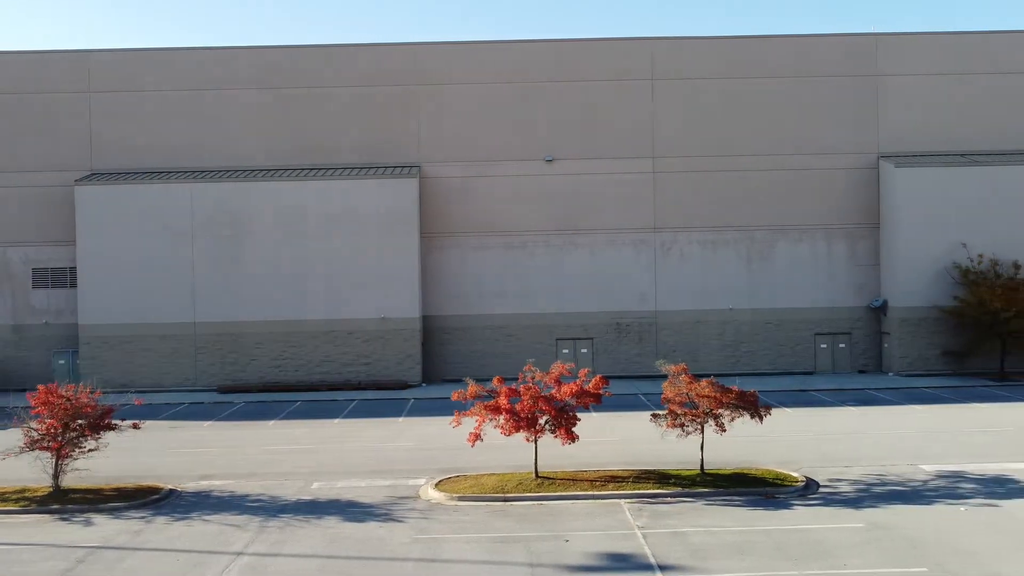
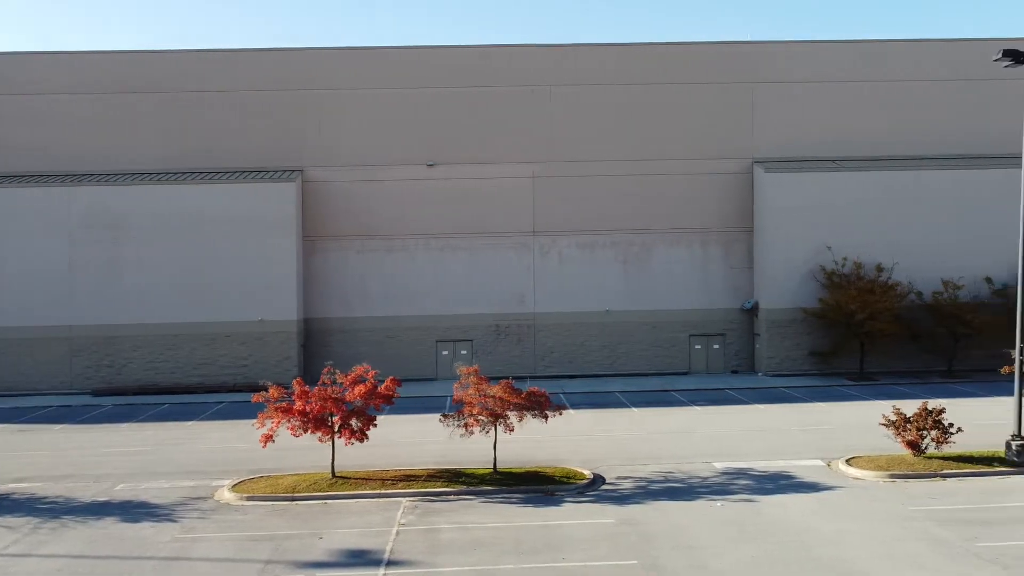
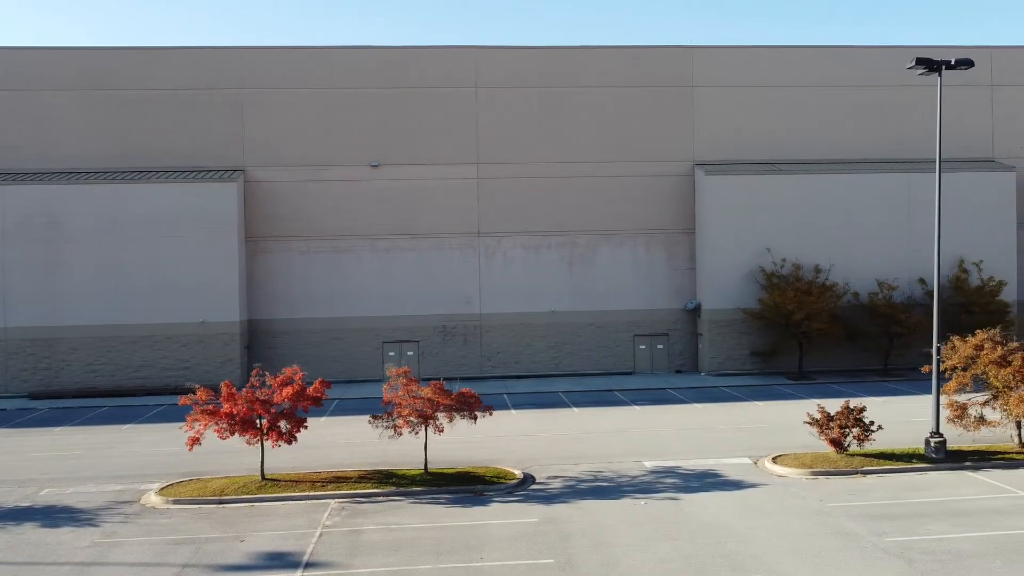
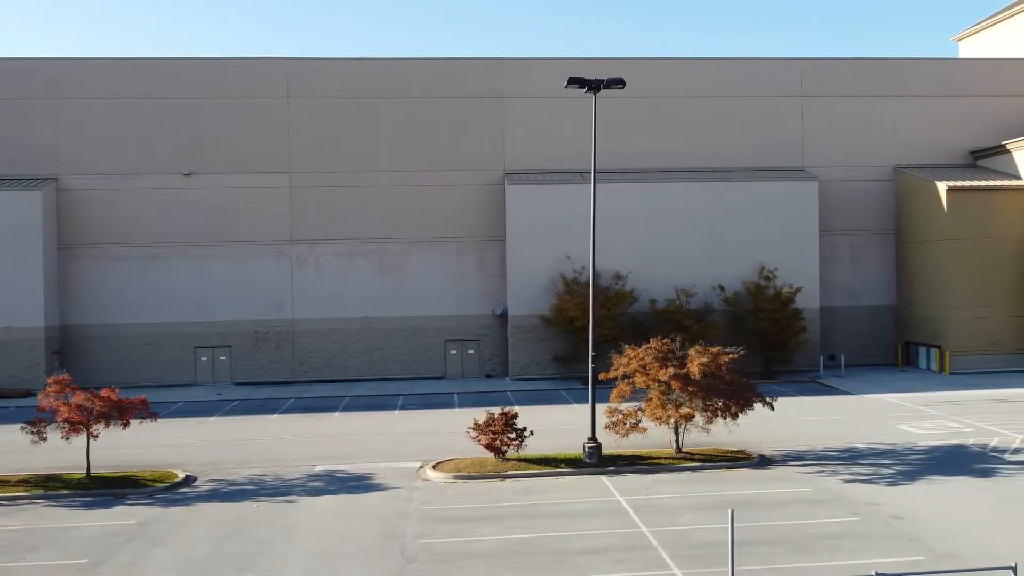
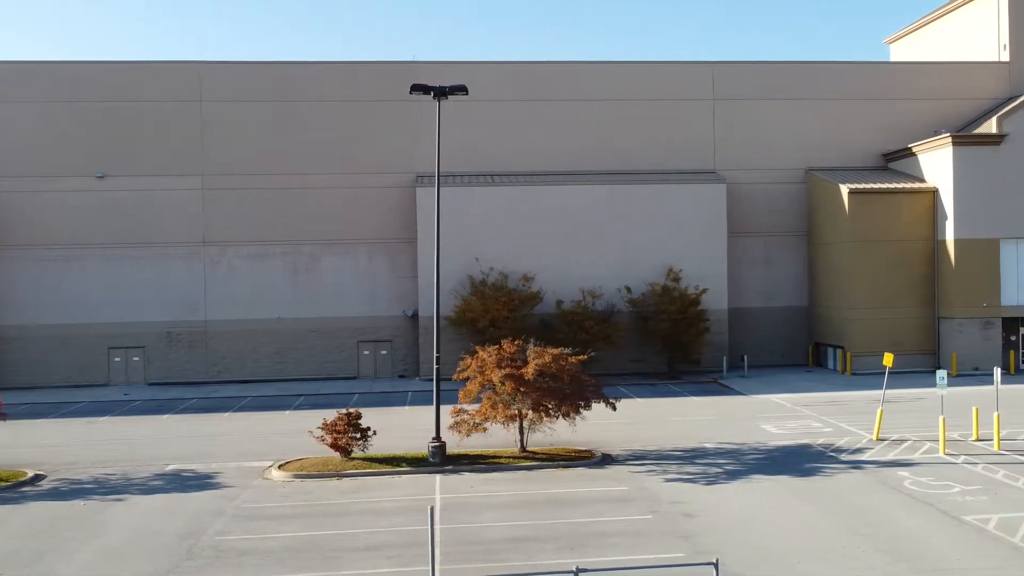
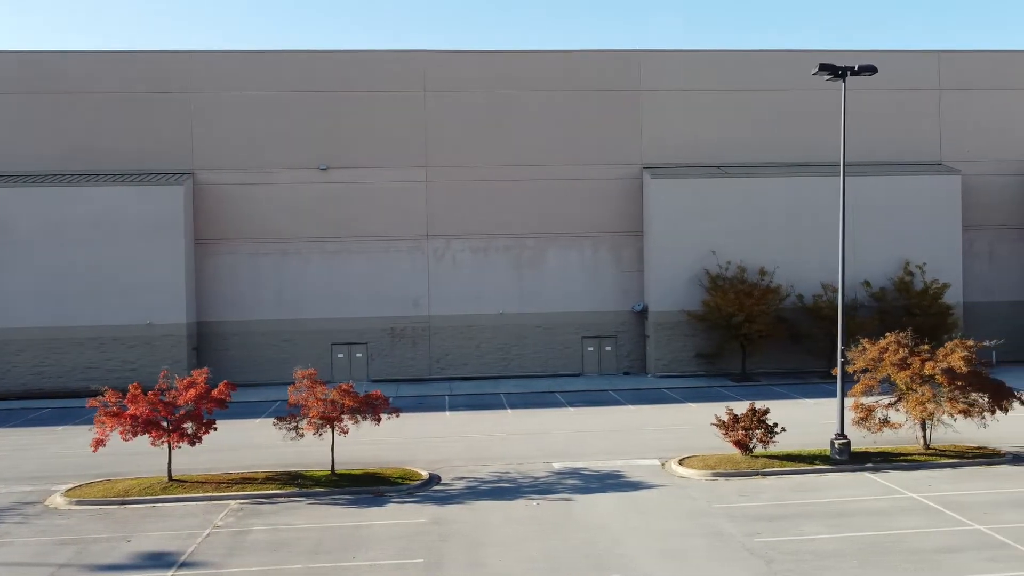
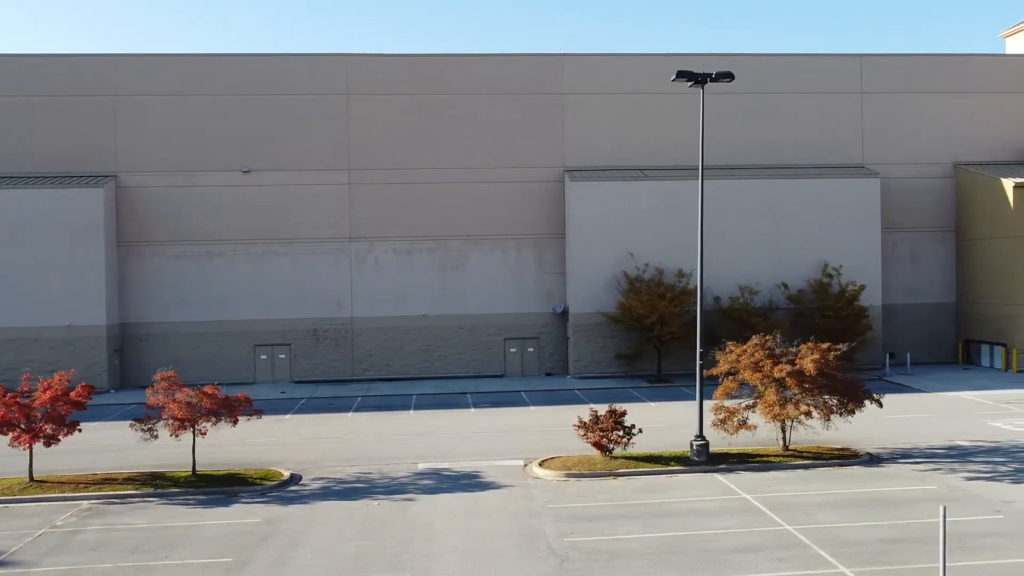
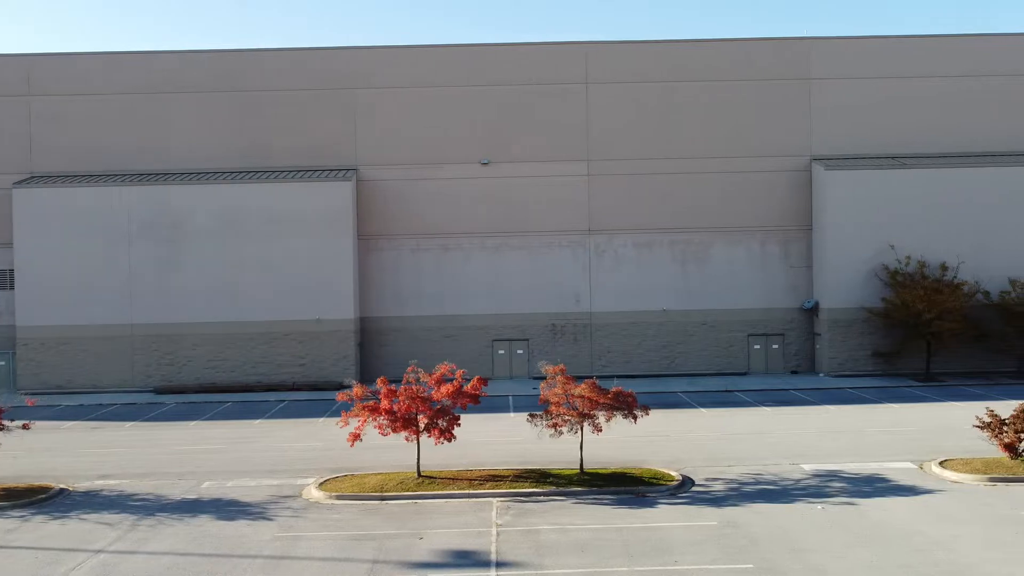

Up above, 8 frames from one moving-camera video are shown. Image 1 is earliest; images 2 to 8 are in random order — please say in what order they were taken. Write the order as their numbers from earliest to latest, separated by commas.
8, 2, 3, 6, 7, 4, 5
